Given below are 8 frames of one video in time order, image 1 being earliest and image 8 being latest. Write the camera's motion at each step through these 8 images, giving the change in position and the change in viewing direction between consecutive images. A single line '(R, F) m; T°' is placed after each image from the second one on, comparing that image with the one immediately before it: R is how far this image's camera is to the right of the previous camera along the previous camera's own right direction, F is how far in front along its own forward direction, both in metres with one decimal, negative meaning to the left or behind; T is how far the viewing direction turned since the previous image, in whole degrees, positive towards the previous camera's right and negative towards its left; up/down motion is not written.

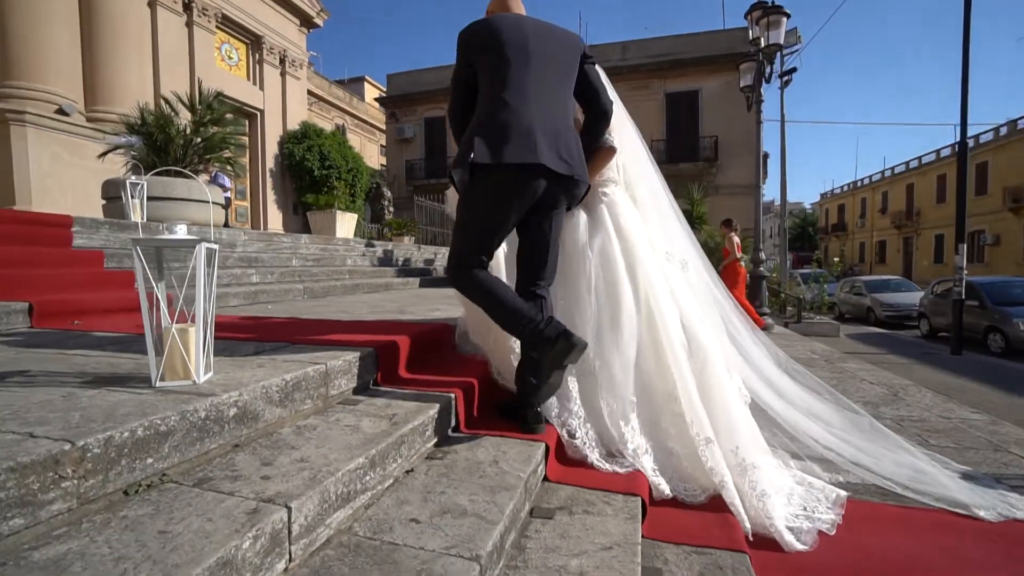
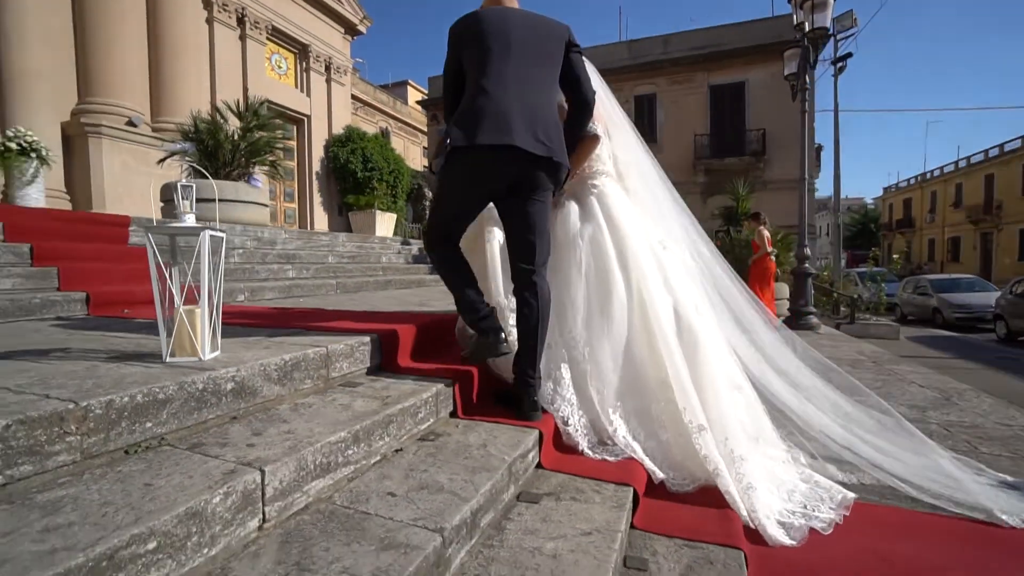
(+0.2, 0.0) m; -5°
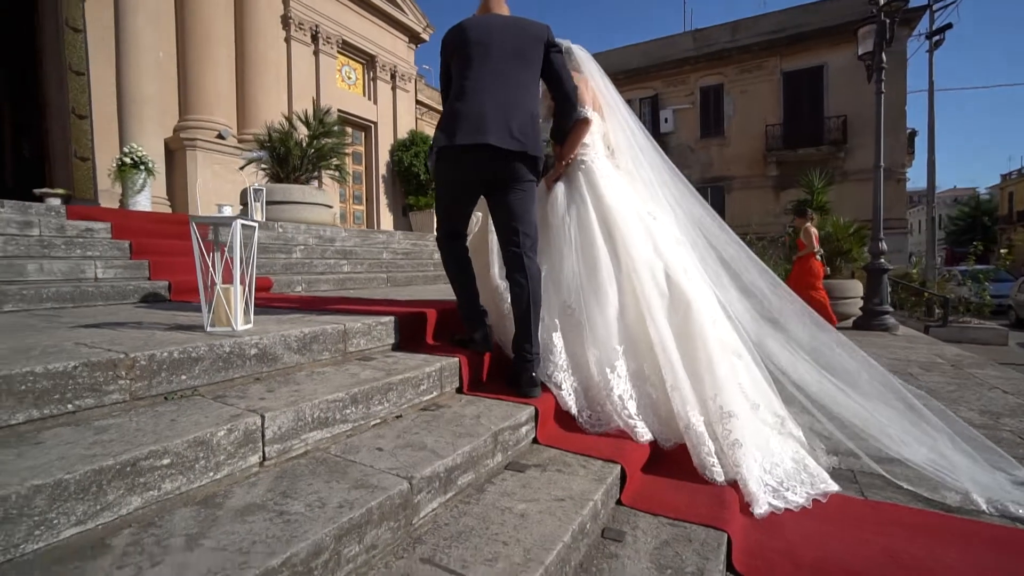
(+0.3, -0.1) m; -8°
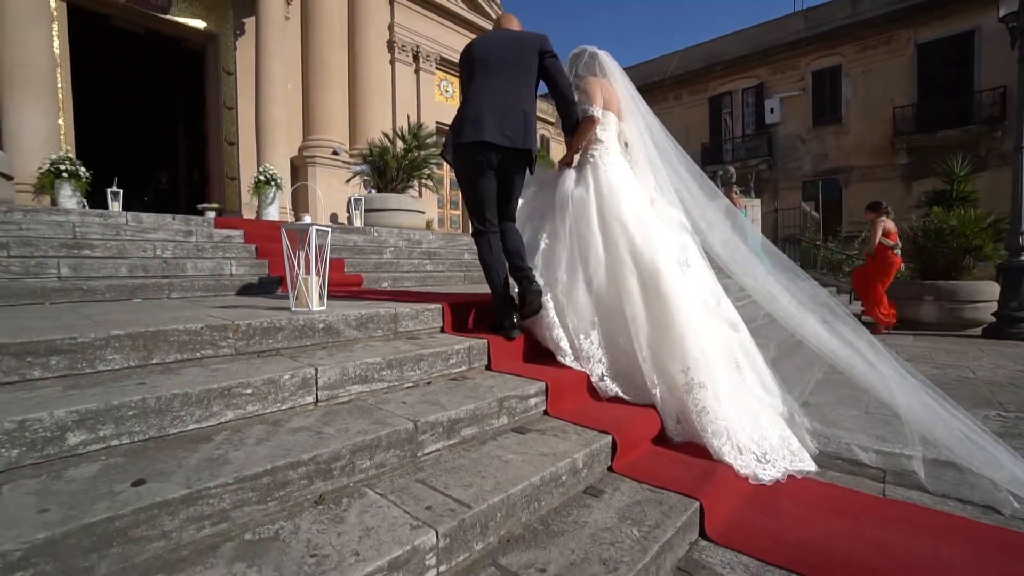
(+0.5, -0.3) m; -12°
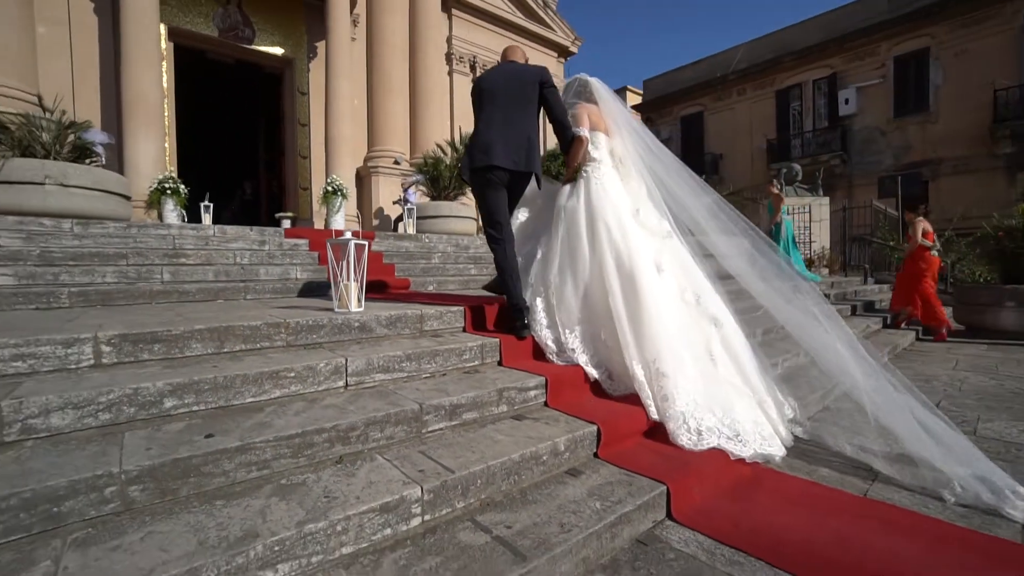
(+0.4, -0.3) m; -8°
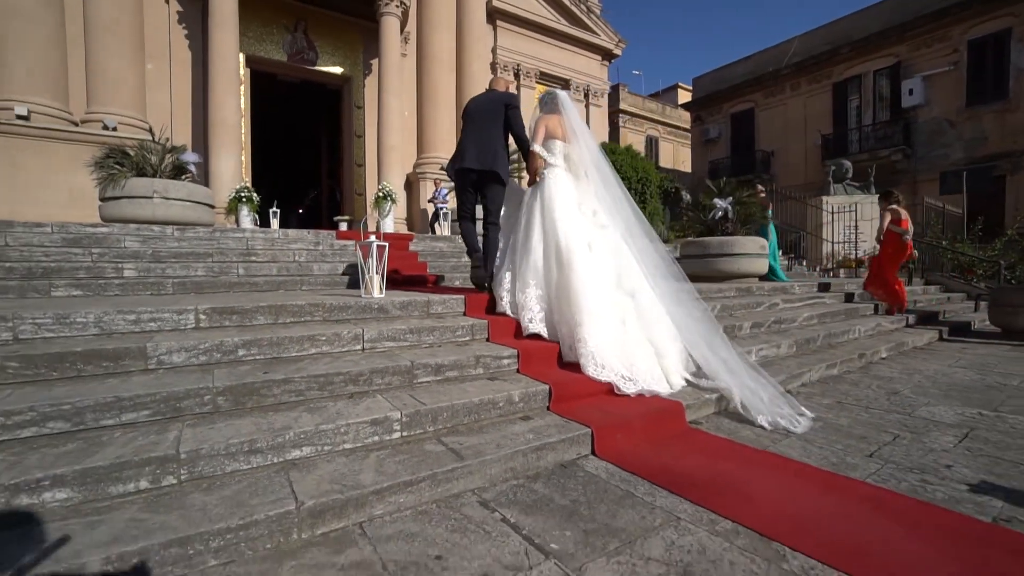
(+0.6, -0.7) m; -7°
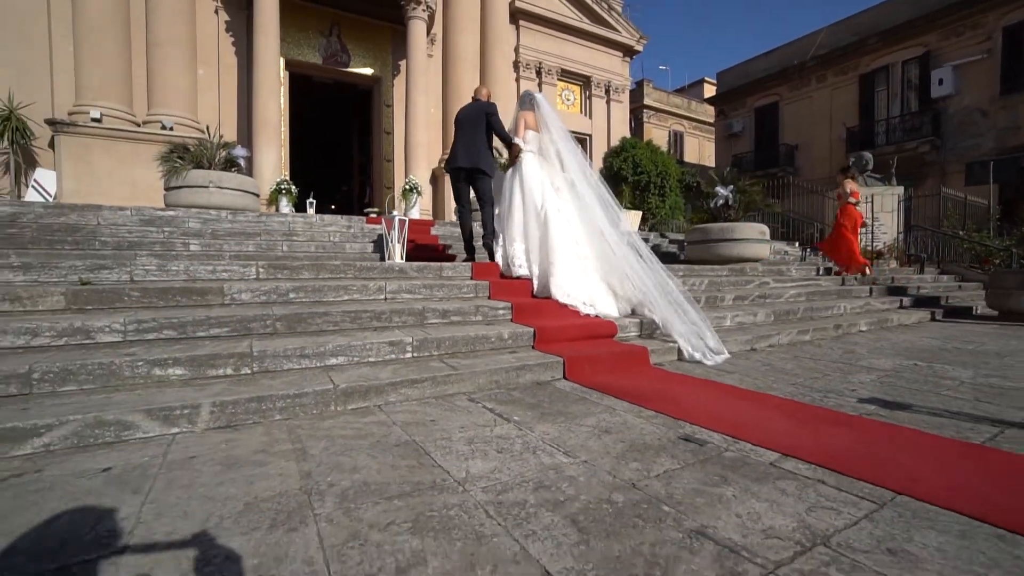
(+0.3, -0.7) m; -3°
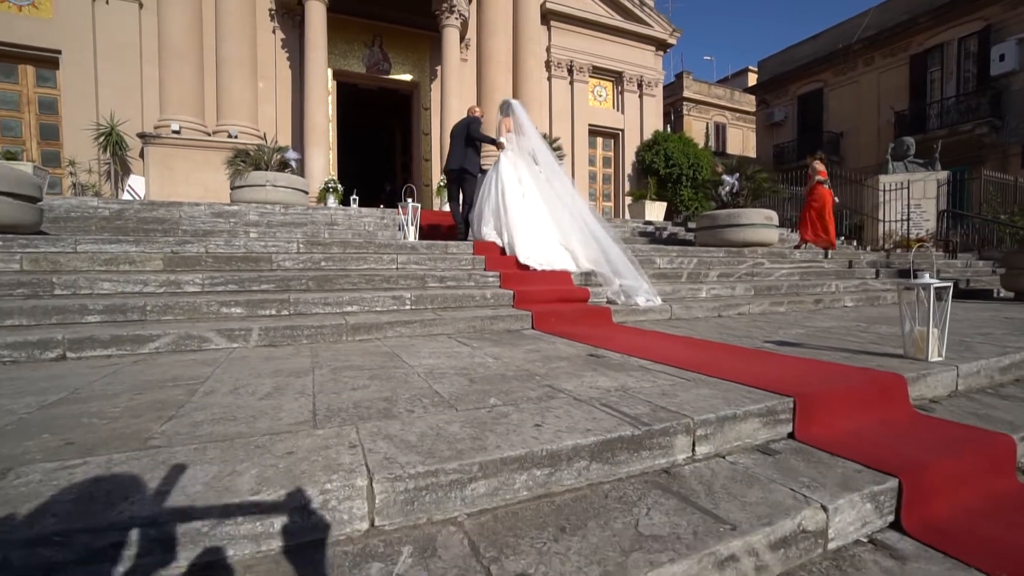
(+0.7, -0.8) m; -6°
